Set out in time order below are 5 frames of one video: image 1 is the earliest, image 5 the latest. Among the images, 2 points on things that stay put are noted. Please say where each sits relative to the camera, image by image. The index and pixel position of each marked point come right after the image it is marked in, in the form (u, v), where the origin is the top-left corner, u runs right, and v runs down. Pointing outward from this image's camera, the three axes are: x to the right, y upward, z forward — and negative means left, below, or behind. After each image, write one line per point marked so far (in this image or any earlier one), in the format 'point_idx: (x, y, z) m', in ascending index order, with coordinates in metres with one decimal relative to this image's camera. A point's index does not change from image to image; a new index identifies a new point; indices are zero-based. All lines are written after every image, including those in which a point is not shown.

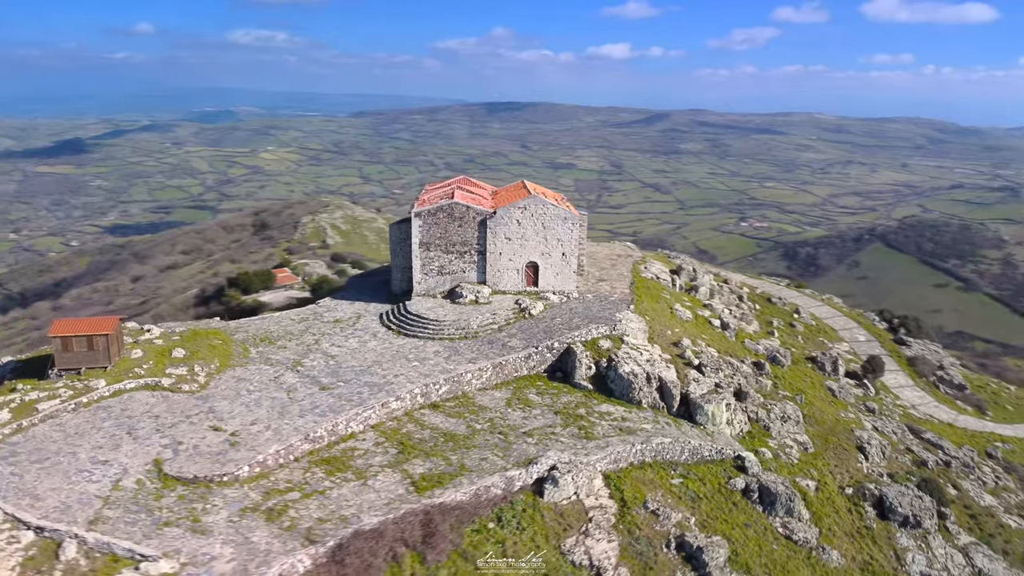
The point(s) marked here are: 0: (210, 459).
0: (-6.9, -3.9, +18.9) m
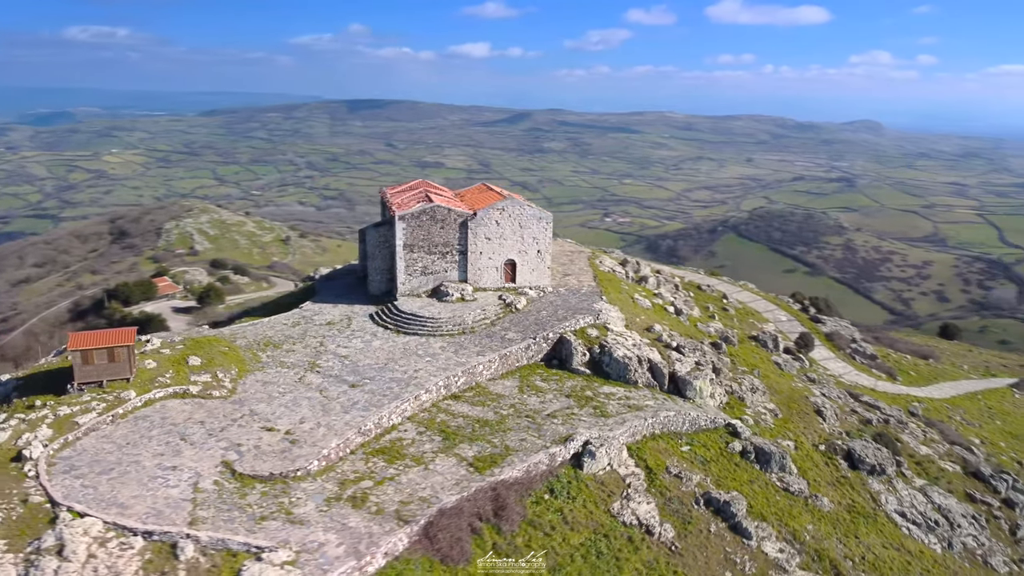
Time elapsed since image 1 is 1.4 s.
0: (-5.7, -4.1, +19.8) m
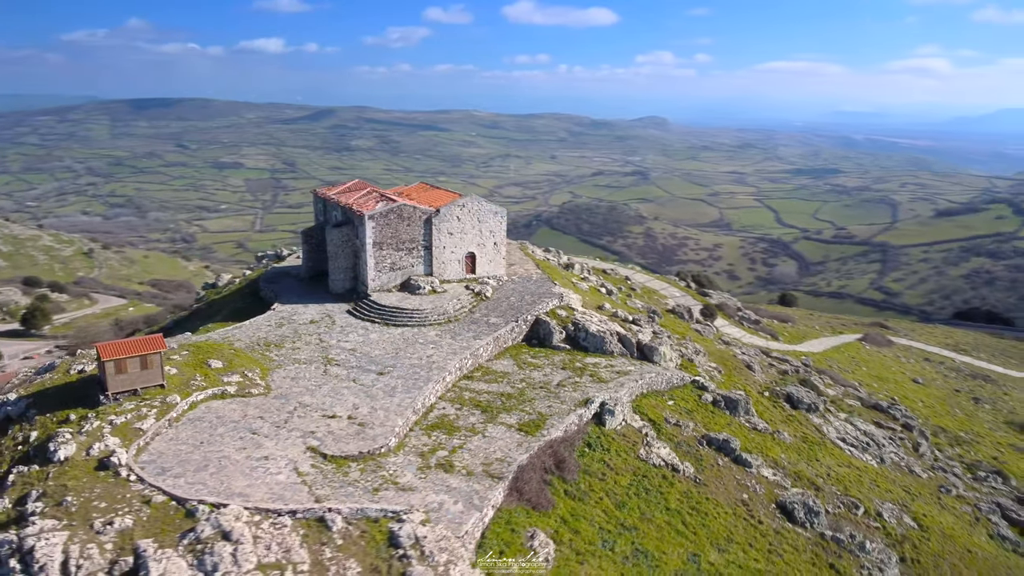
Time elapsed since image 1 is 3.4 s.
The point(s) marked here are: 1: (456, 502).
0: (-4.1, -3.9, +21.4) m
1: (-1.3, -5.0, +19.0) m
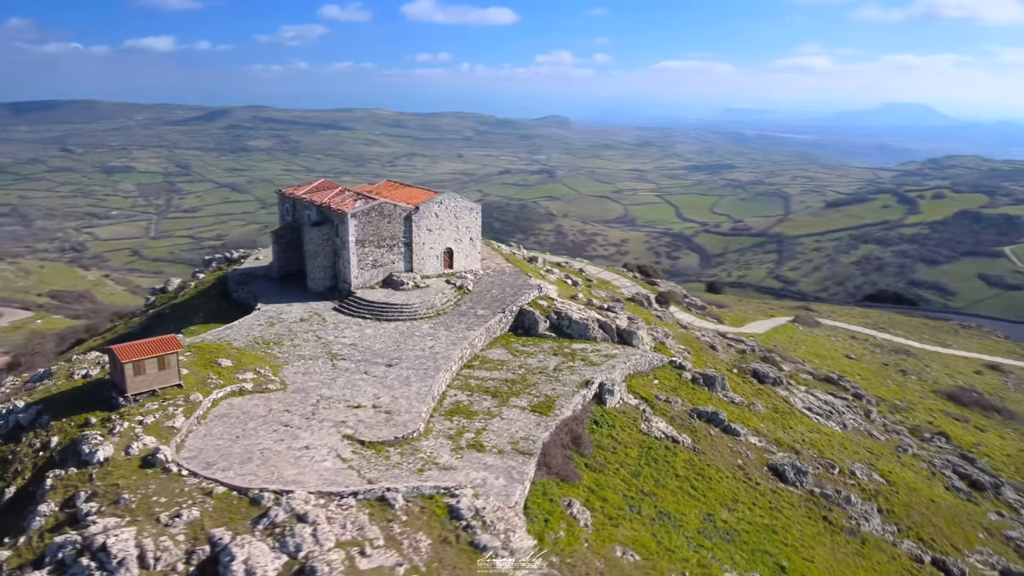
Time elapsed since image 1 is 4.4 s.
0: (-3.5, -3.8, +22.3) m
1: (-0.4, -4.7, +20.3) m
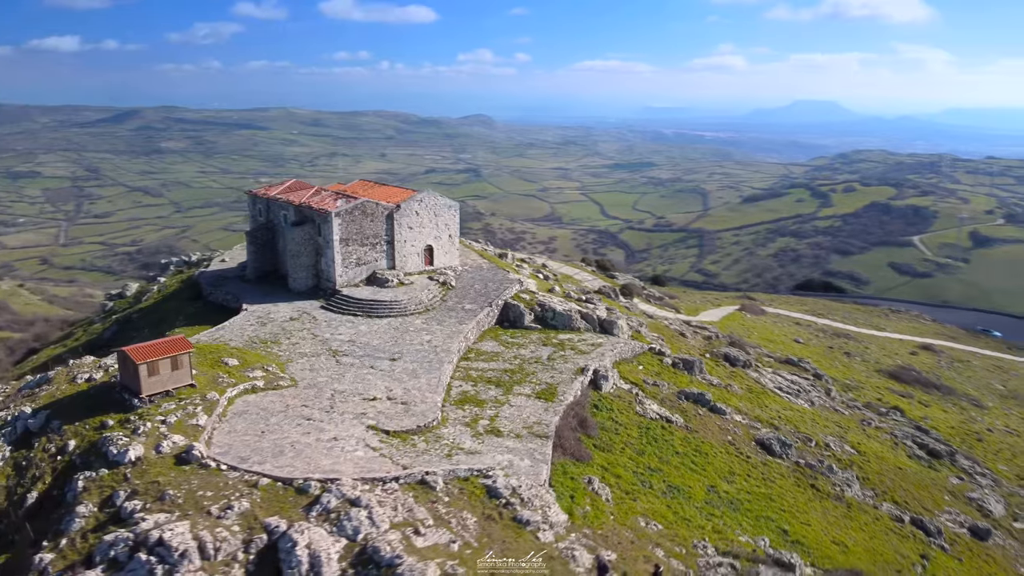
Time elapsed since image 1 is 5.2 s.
0: (-3.0, -3.6, +23.1) m
1: (+0.3, -4.5, +21.3) m
